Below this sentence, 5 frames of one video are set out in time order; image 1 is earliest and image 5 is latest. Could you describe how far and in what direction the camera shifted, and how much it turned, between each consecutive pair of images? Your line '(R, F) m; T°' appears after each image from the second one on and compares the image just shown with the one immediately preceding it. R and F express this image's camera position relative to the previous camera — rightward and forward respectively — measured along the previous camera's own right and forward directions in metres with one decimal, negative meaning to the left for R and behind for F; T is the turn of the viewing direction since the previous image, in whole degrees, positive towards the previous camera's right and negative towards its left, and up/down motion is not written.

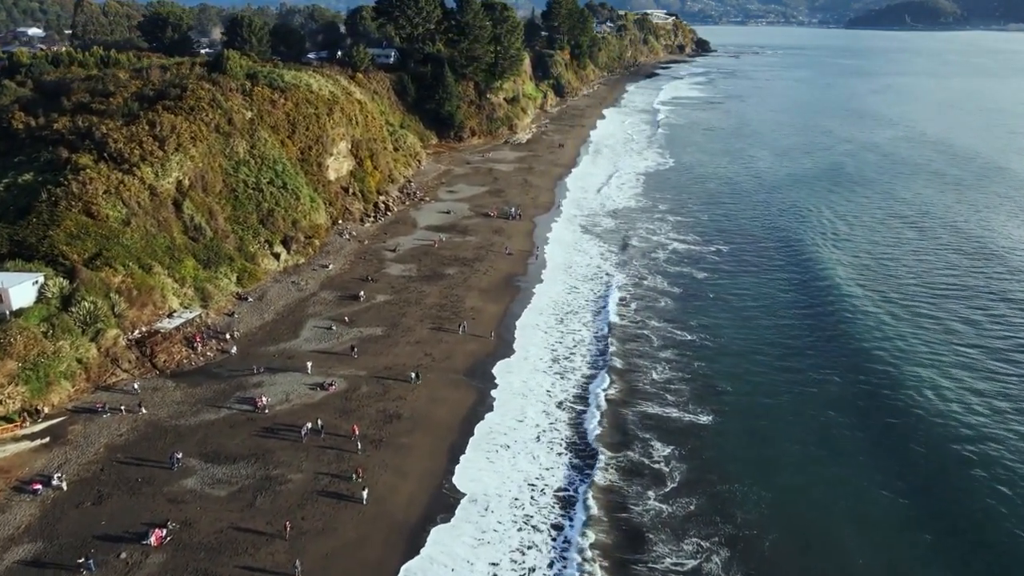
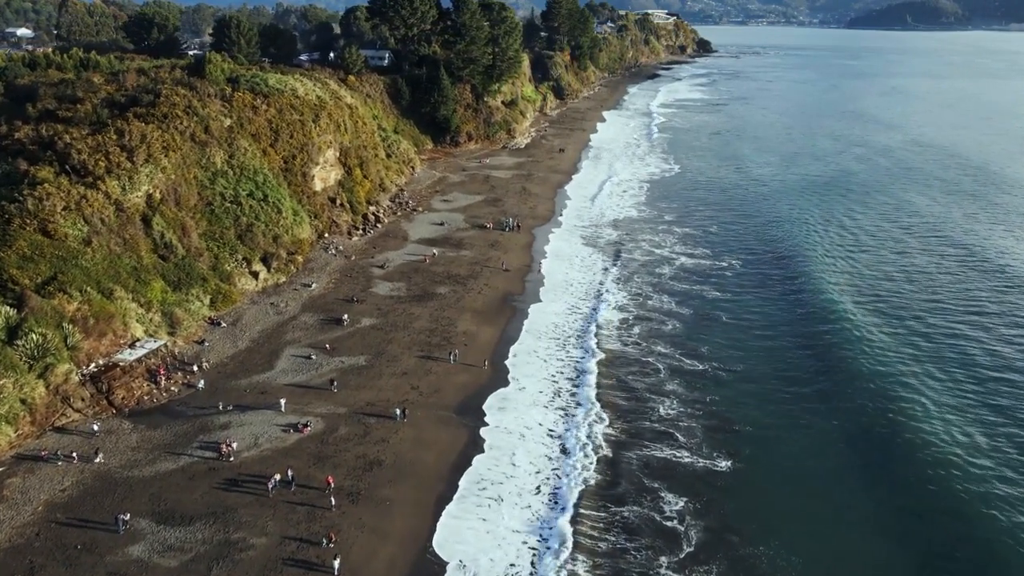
(+0.2, +3.0) m; 0°
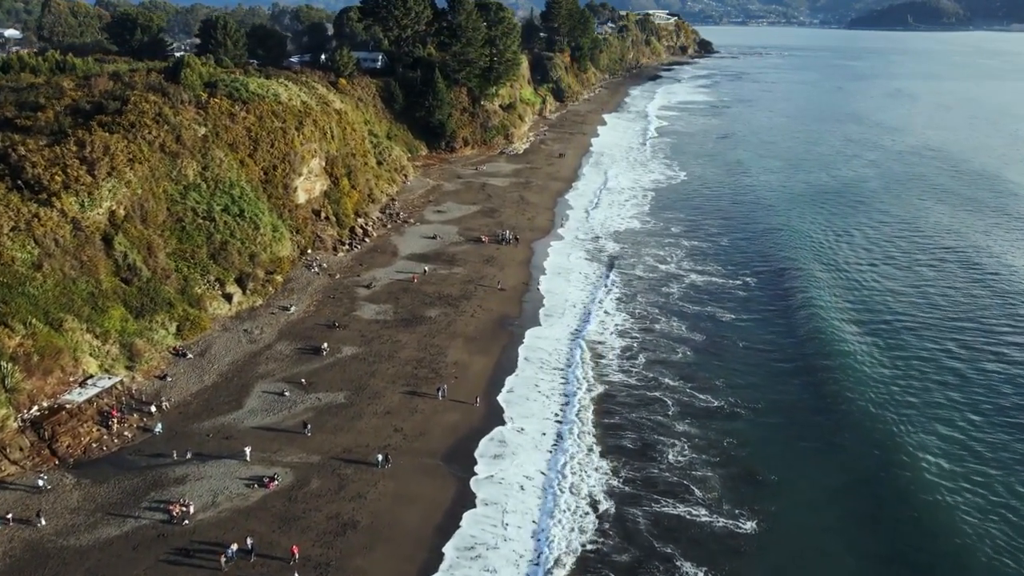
(+0.3, +3.2) m; 0°
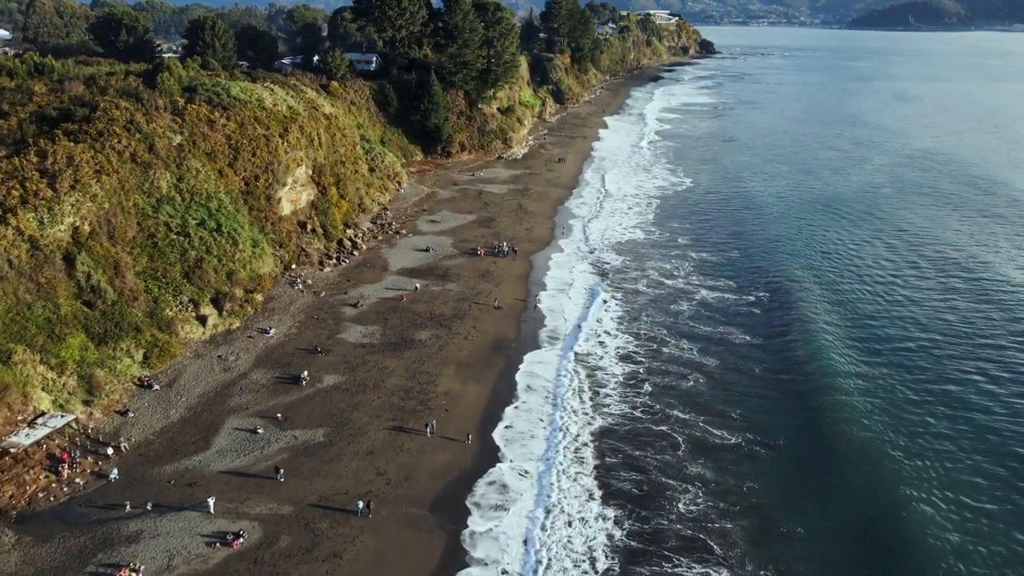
(+0.2, +2.7) m; 0°
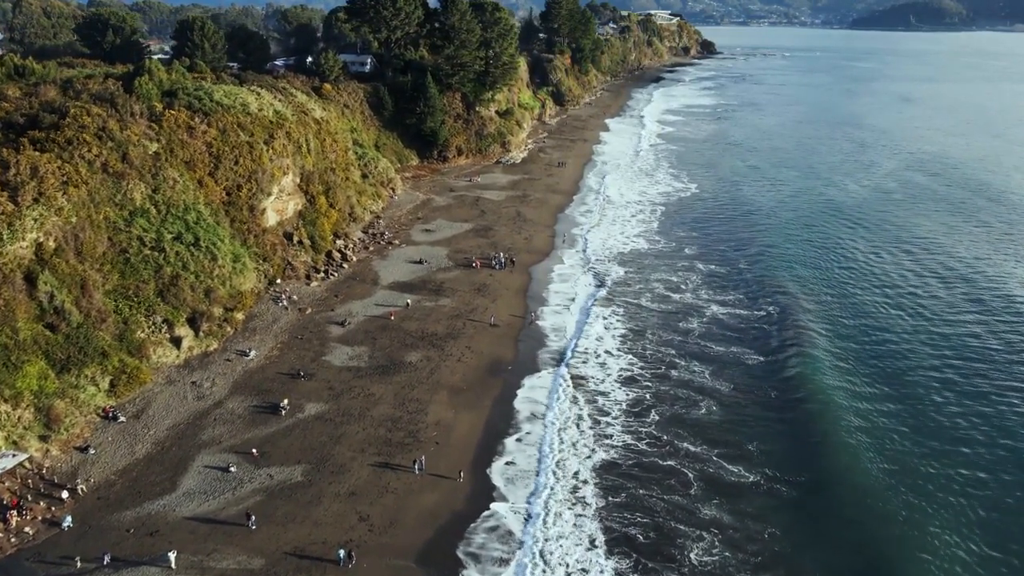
(+0.2, +2.3) m; 0°
